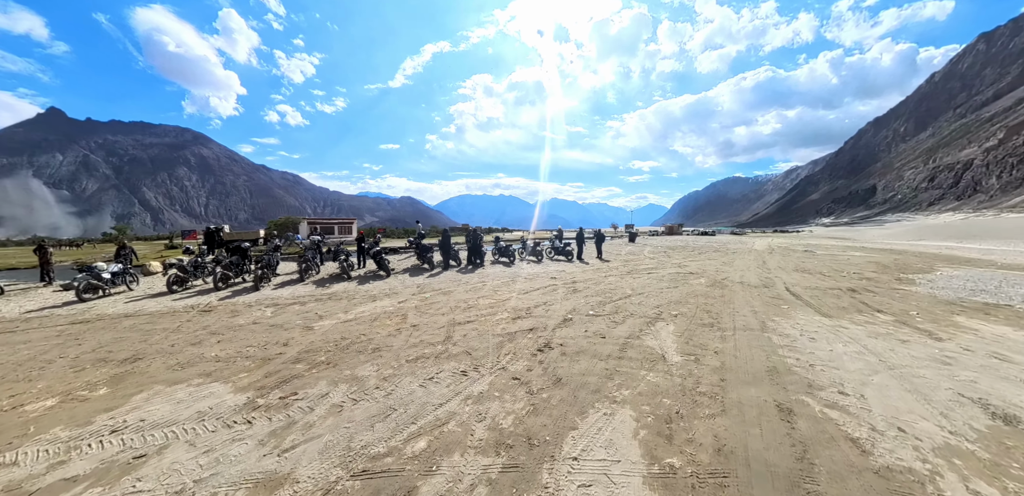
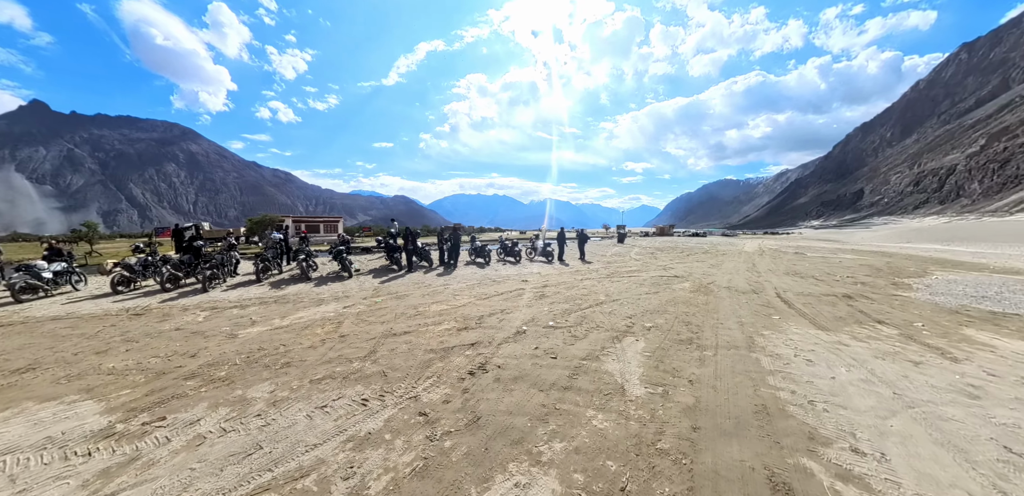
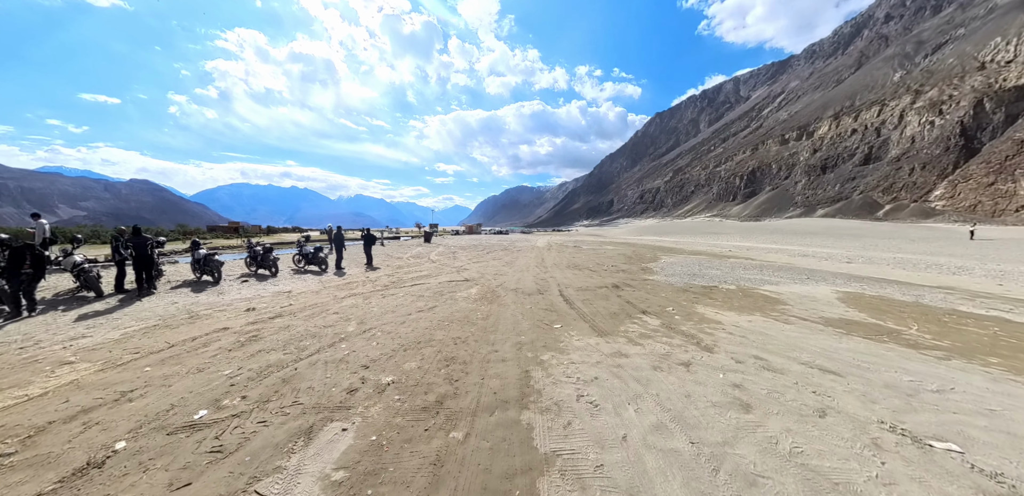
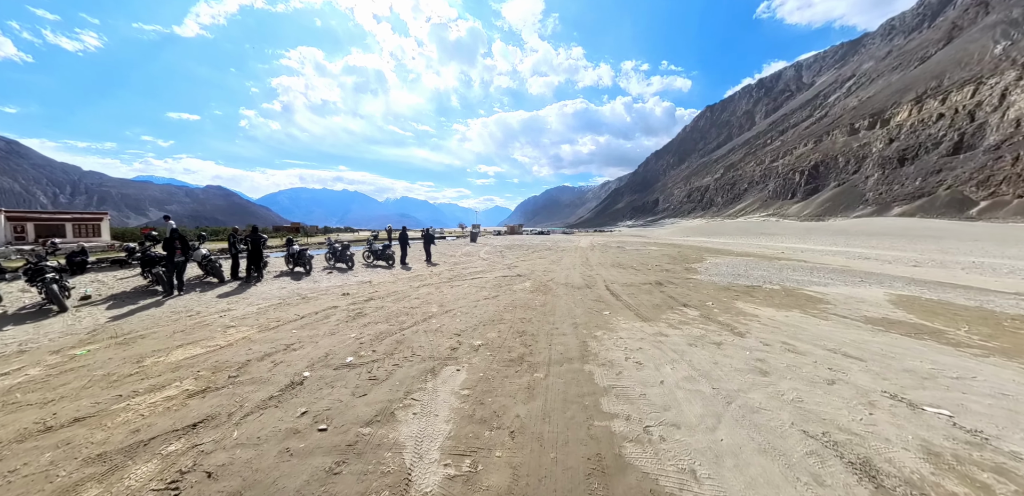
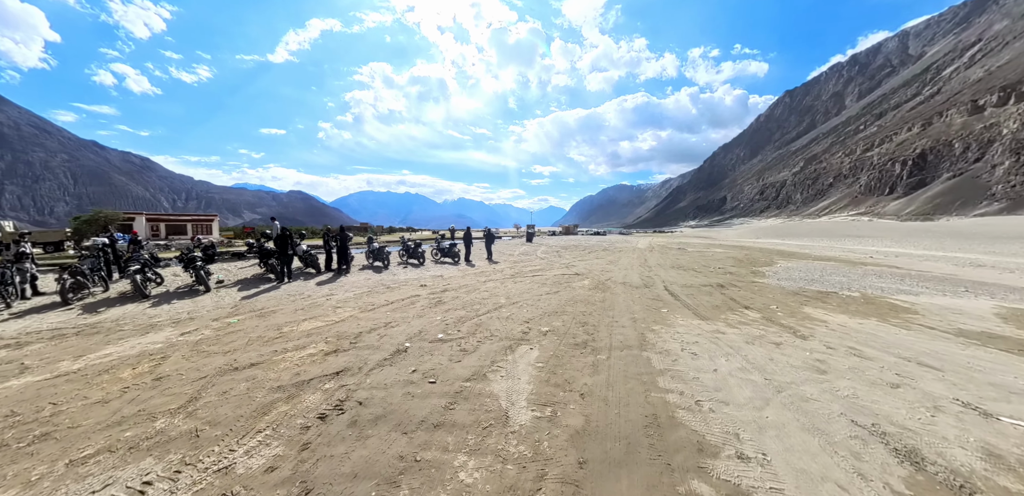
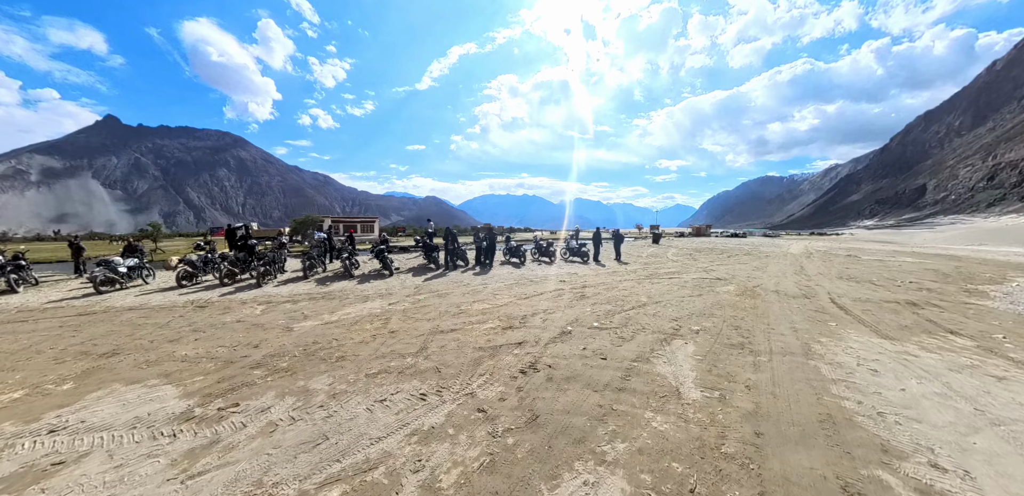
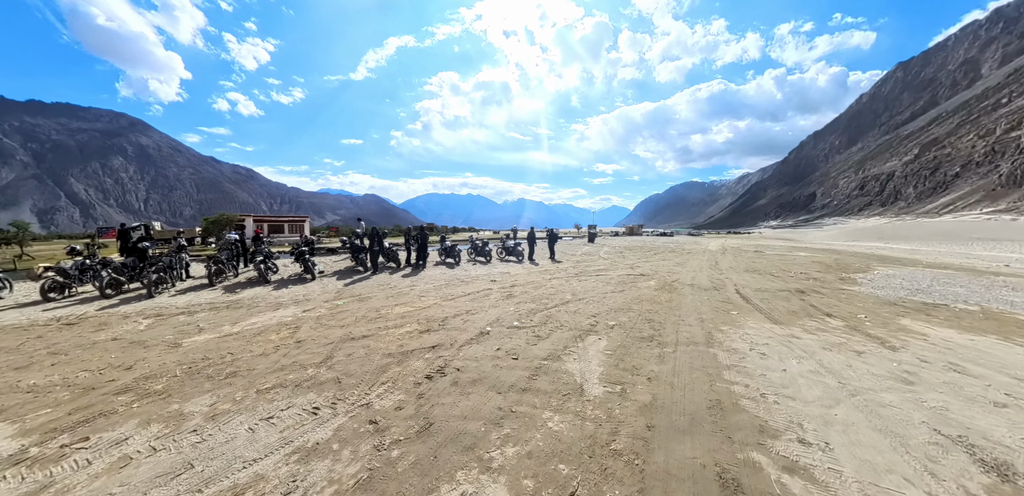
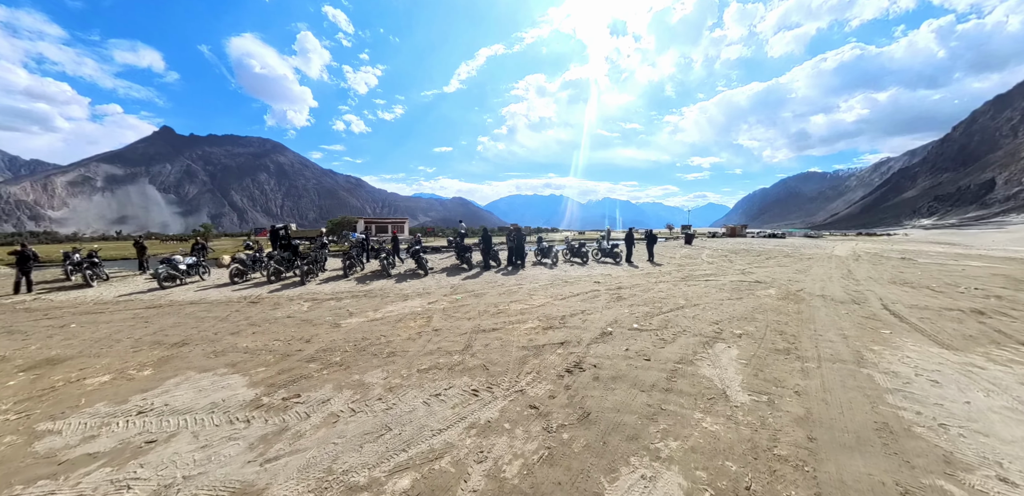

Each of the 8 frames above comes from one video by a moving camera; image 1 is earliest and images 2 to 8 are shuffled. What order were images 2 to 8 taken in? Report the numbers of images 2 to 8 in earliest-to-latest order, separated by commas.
8, 6, 2, 7, 5, 4, 3
